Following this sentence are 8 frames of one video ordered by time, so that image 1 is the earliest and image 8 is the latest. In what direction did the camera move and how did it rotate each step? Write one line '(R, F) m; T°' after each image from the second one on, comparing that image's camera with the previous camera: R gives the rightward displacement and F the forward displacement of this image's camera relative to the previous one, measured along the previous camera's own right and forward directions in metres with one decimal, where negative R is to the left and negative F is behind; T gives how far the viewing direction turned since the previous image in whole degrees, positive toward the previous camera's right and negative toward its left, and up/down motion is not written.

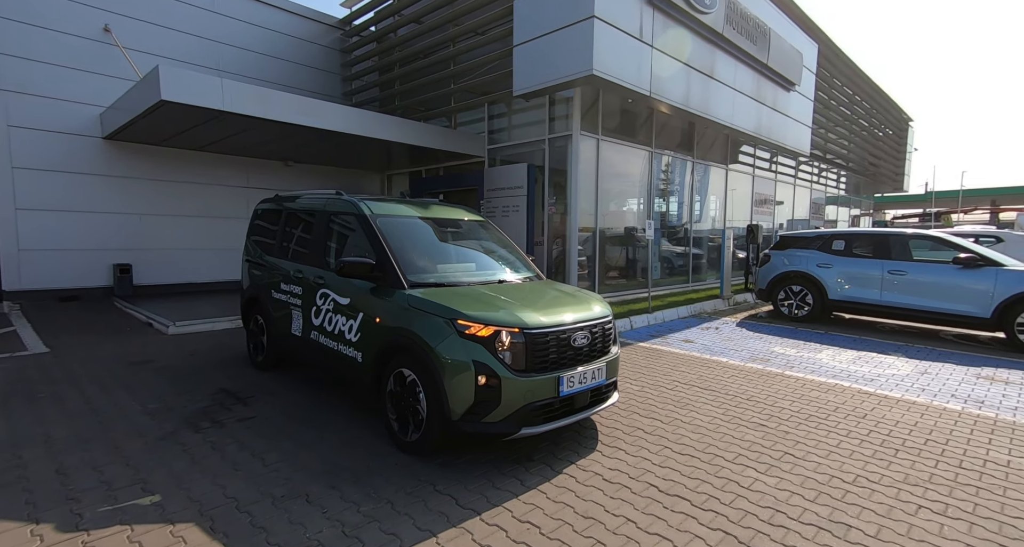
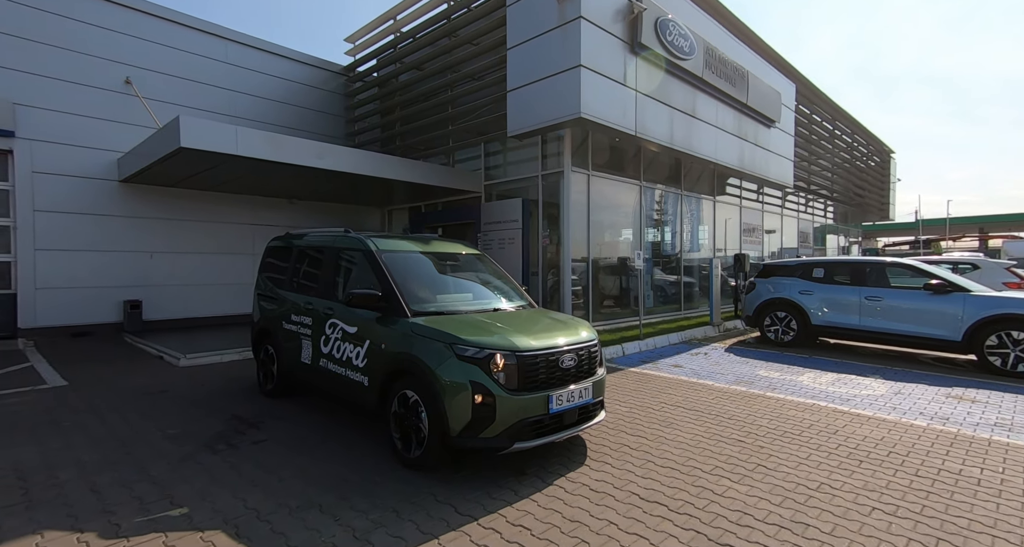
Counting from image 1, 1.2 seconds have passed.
(0.0, -0.4) m; 0°
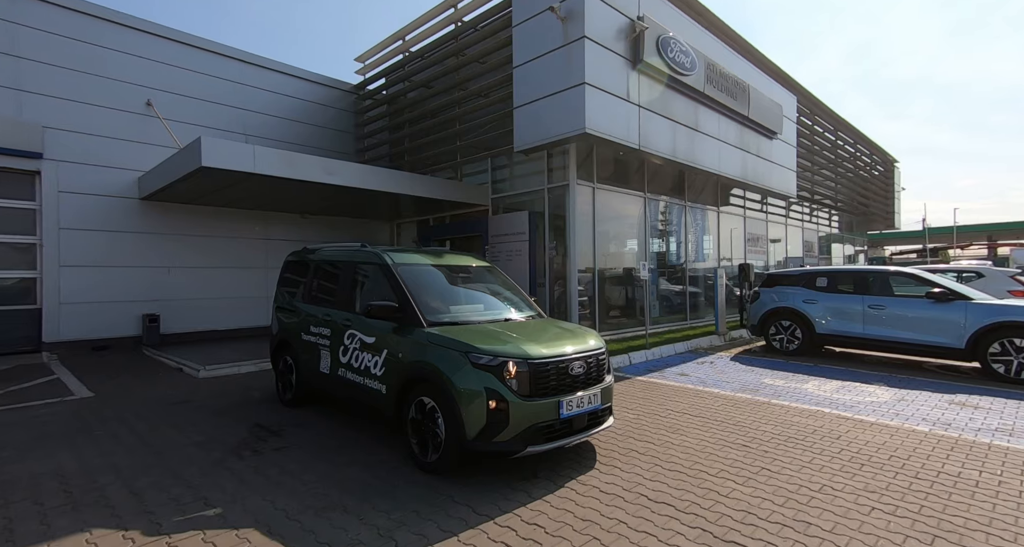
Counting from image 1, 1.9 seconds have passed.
(0.0, -0.2) m; -1°
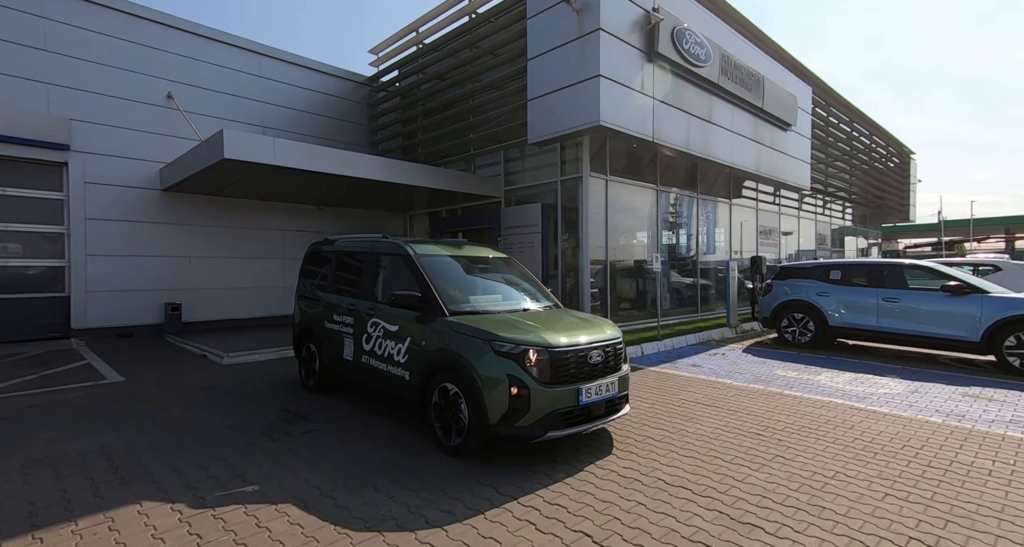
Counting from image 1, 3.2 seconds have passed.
(-0.1, -0.1) m; -1°
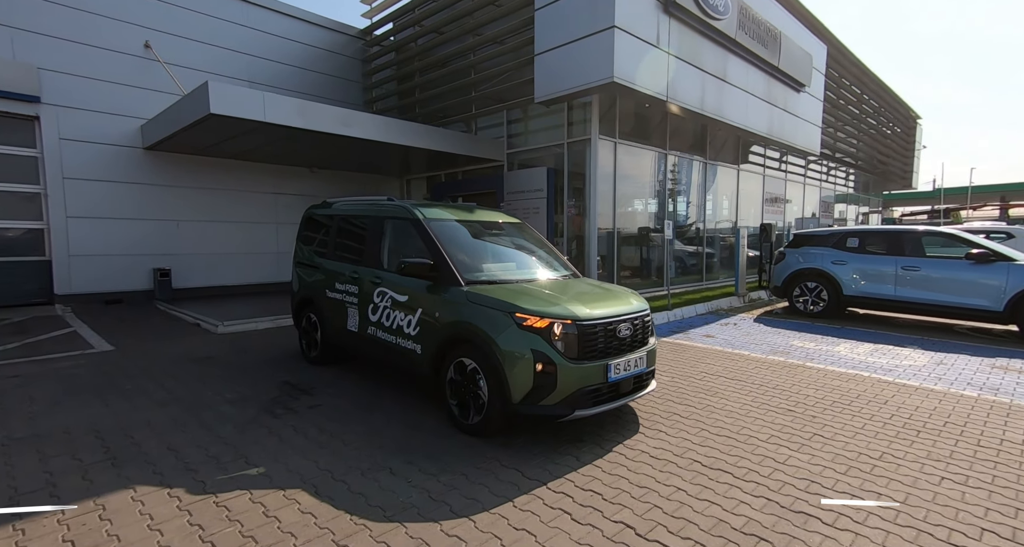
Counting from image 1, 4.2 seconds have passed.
(-0.2, +0.4) m; +1°
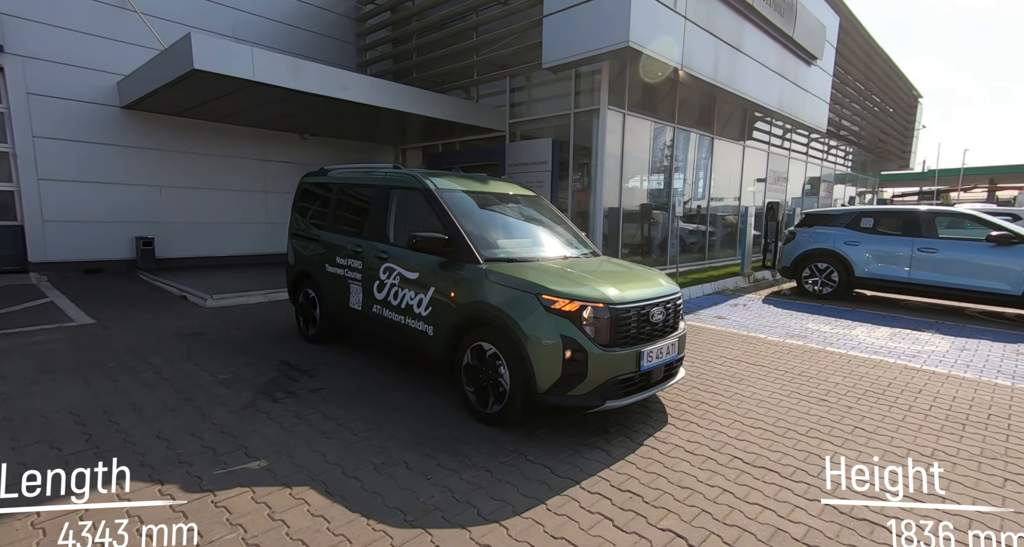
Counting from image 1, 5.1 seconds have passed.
(-0.3, +0.4) m; +1°
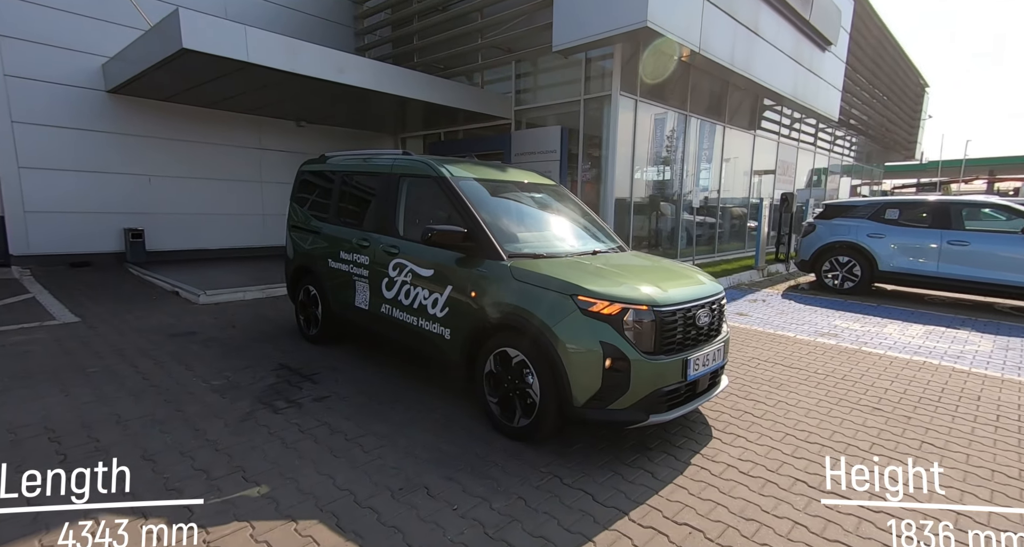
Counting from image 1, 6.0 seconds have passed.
(-0.2, +0.4) m; 0°
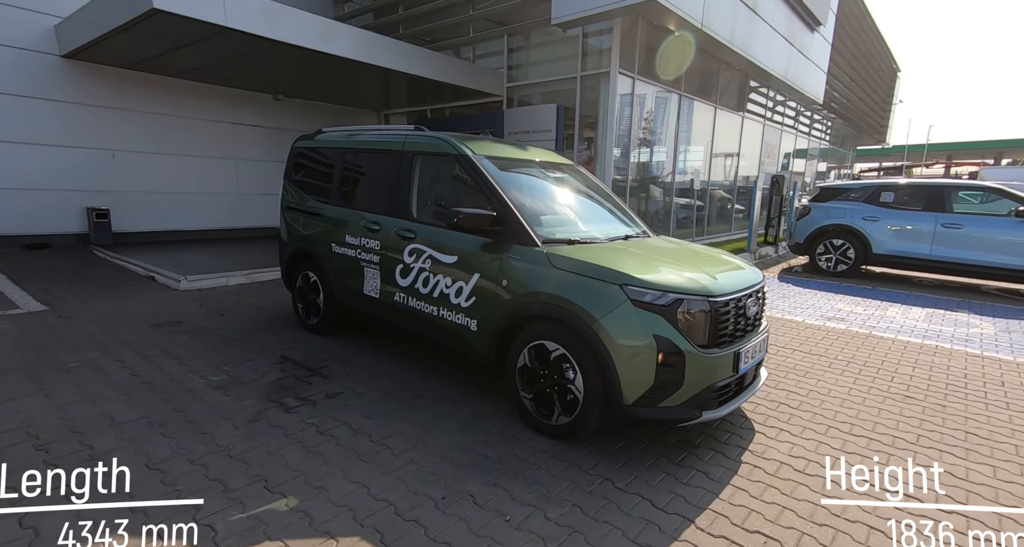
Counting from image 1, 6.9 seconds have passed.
(-0.4, +0.3) m; +3°
